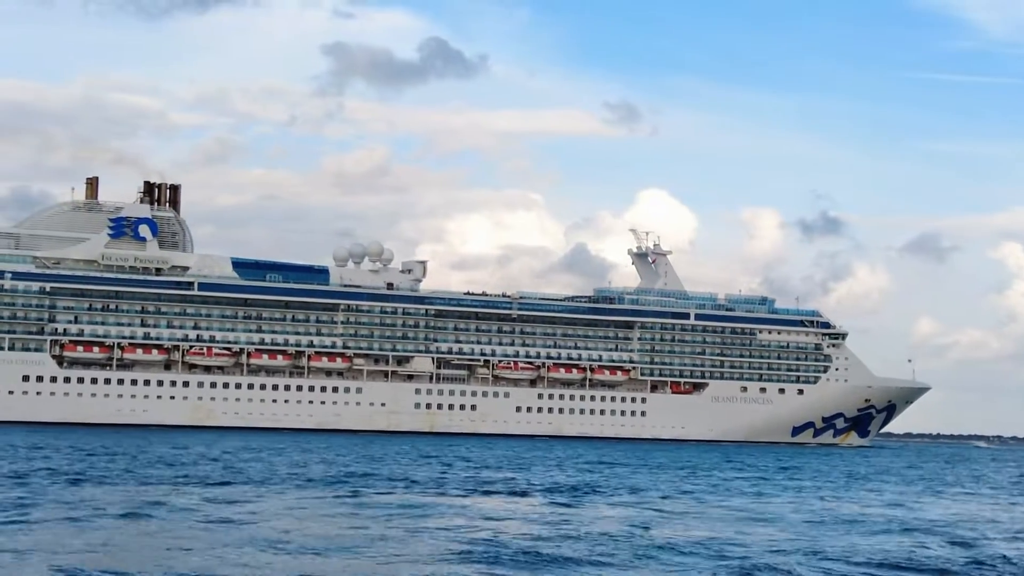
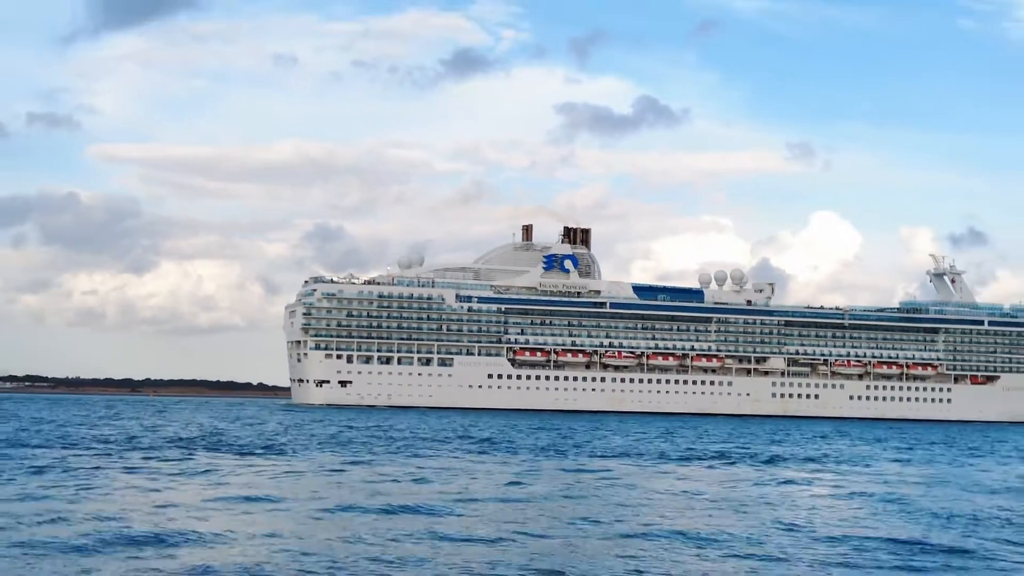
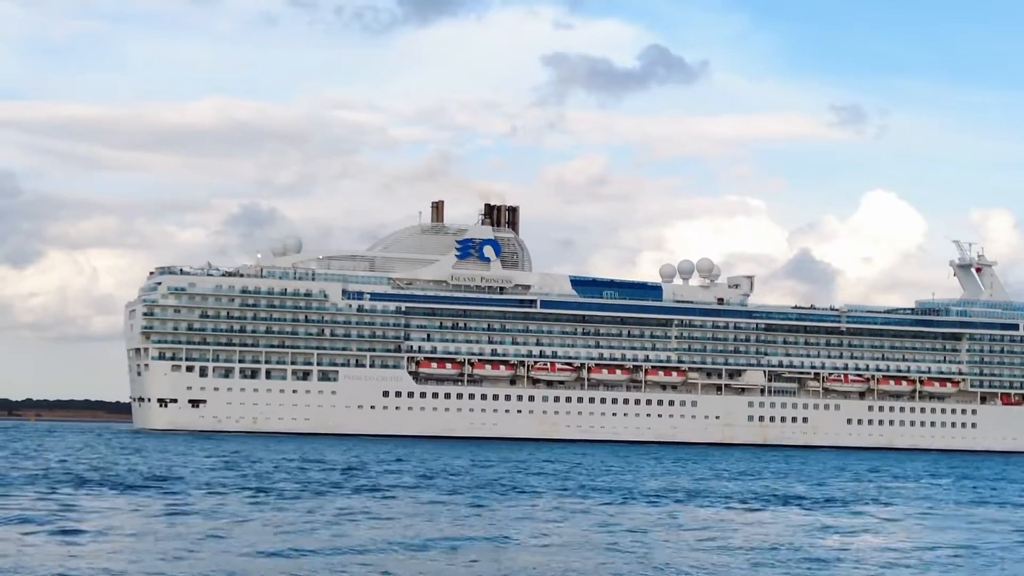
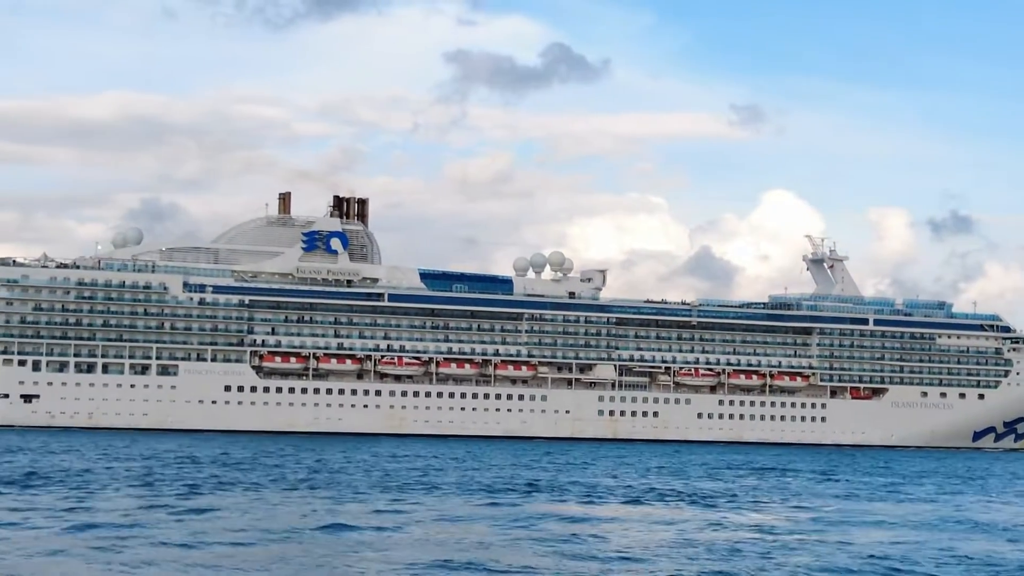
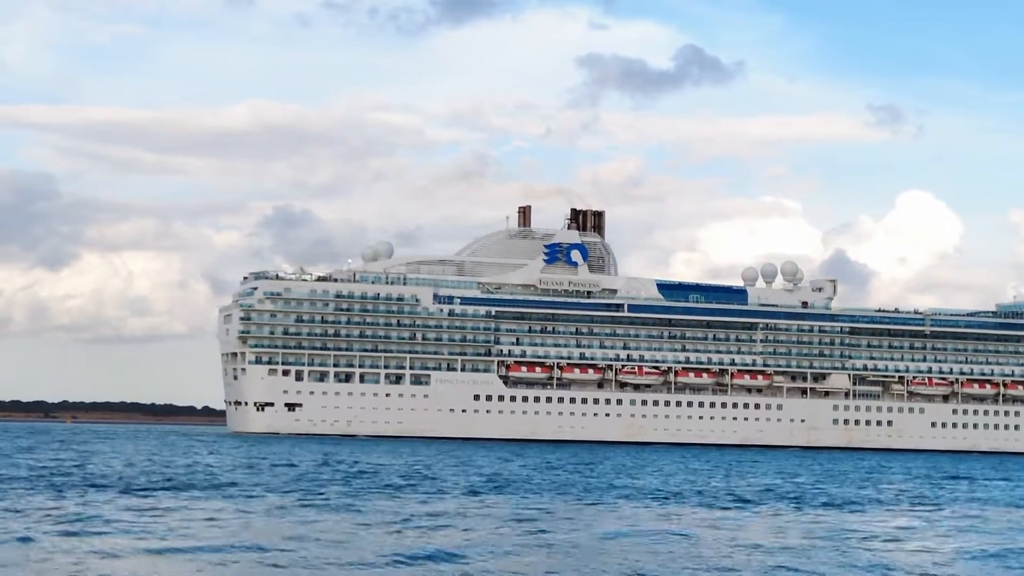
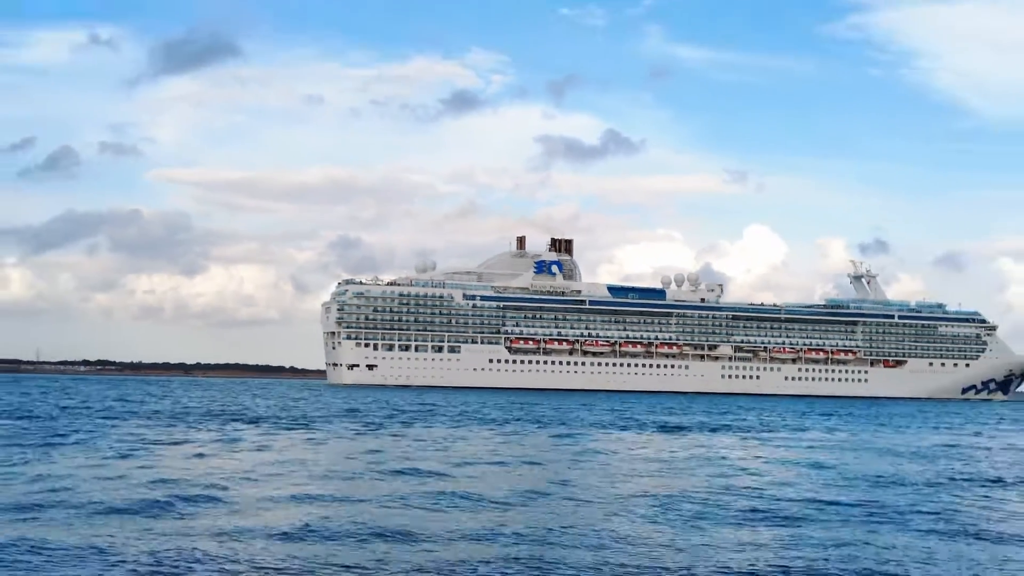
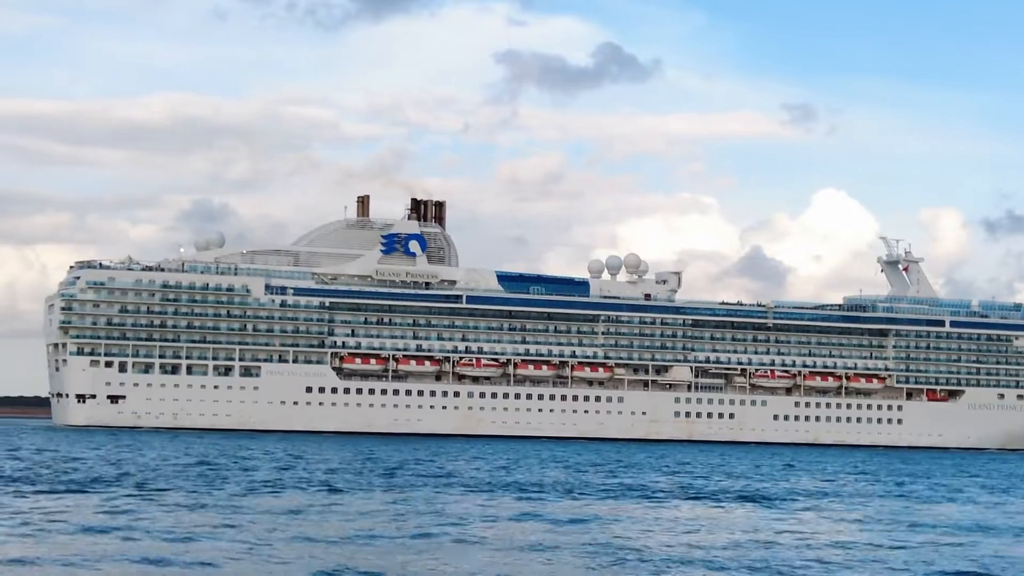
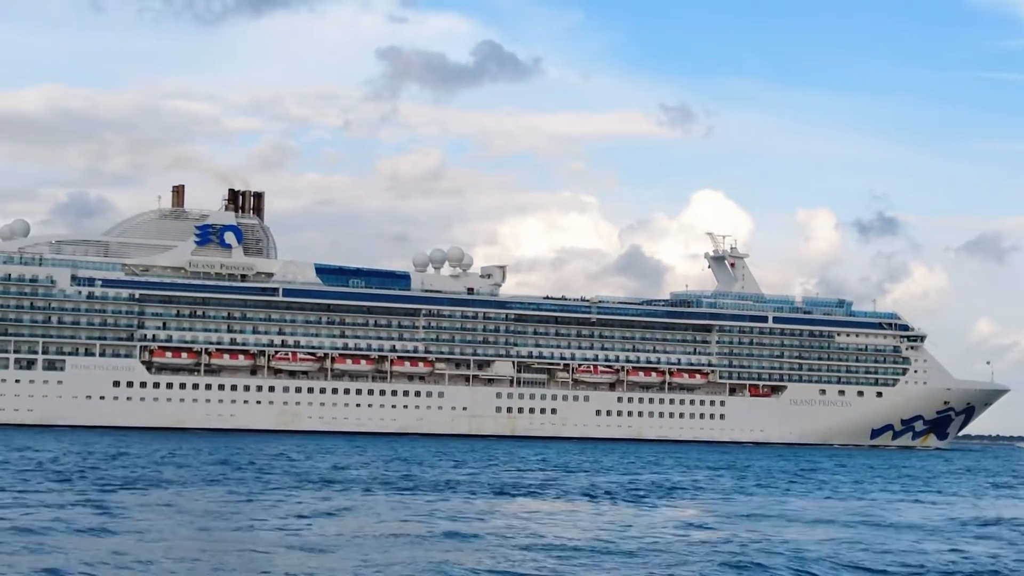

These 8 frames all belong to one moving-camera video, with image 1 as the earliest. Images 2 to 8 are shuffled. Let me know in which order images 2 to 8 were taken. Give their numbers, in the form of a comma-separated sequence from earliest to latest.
8, 4, 7, 3, 5, 2, 6
